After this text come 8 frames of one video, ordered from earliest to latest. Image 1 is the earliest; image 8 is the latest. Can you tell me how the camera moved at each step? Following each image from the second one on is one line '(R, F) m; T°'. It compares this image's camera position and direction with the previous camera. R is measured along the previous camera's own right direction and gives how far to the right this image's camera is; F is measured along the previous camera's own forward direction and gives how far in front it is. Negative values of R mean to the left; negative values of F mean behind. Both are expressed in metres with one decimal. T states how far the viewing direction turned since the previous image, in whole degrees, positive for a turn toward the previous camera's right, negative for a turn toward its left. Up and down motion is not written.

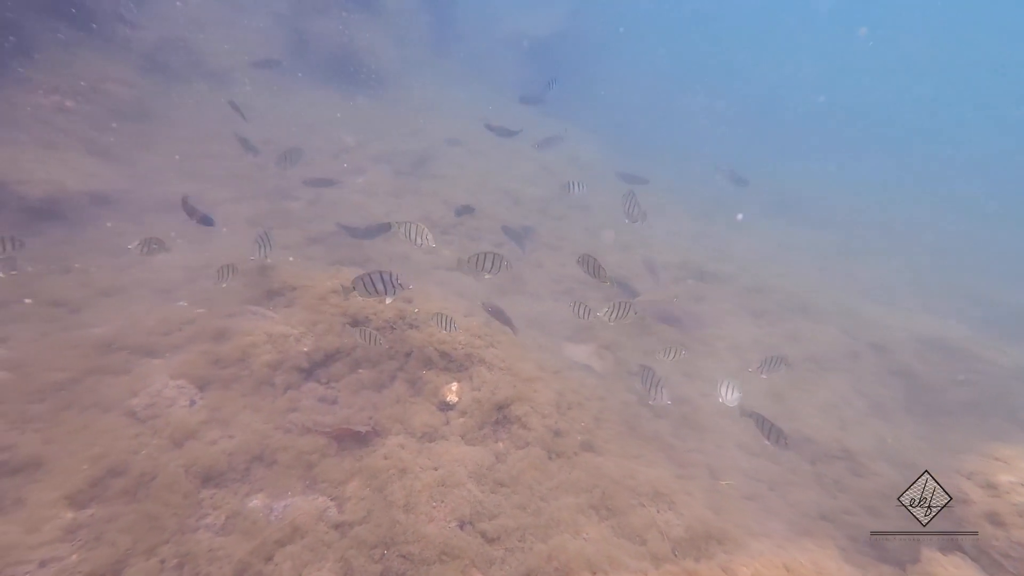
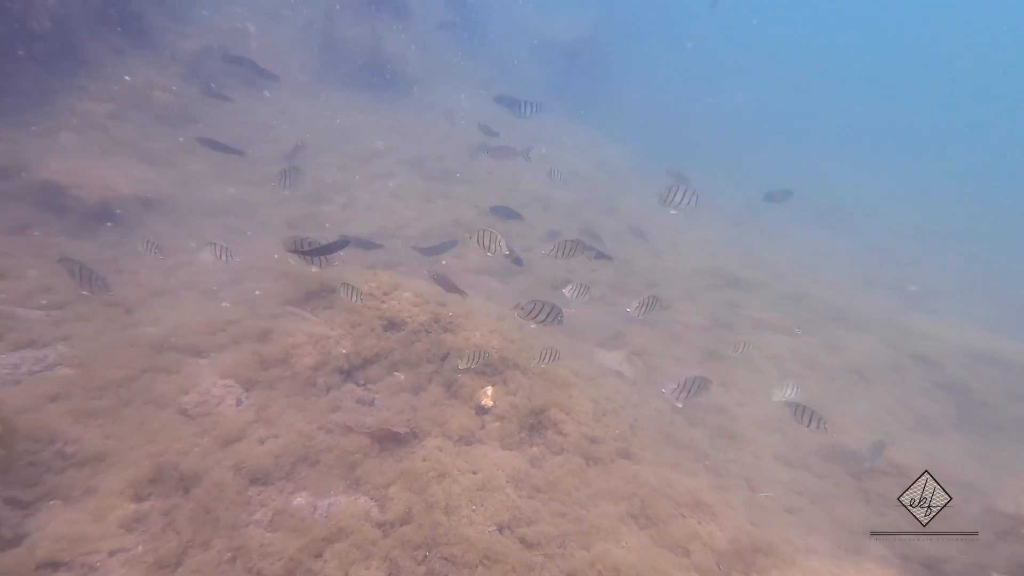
(-0.3, -0.1) m; -2°
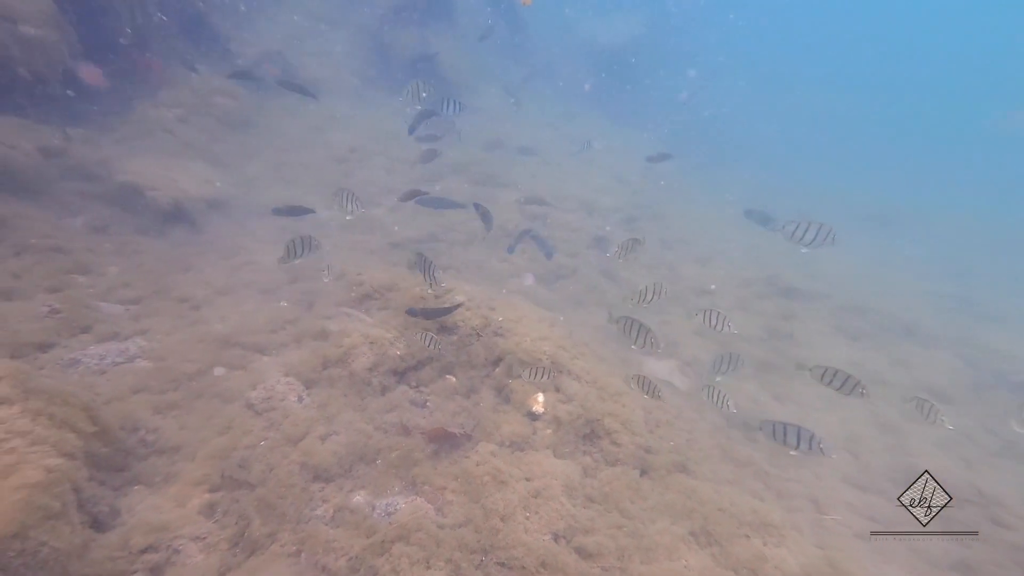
(-0.4, 0.0) m; -4°
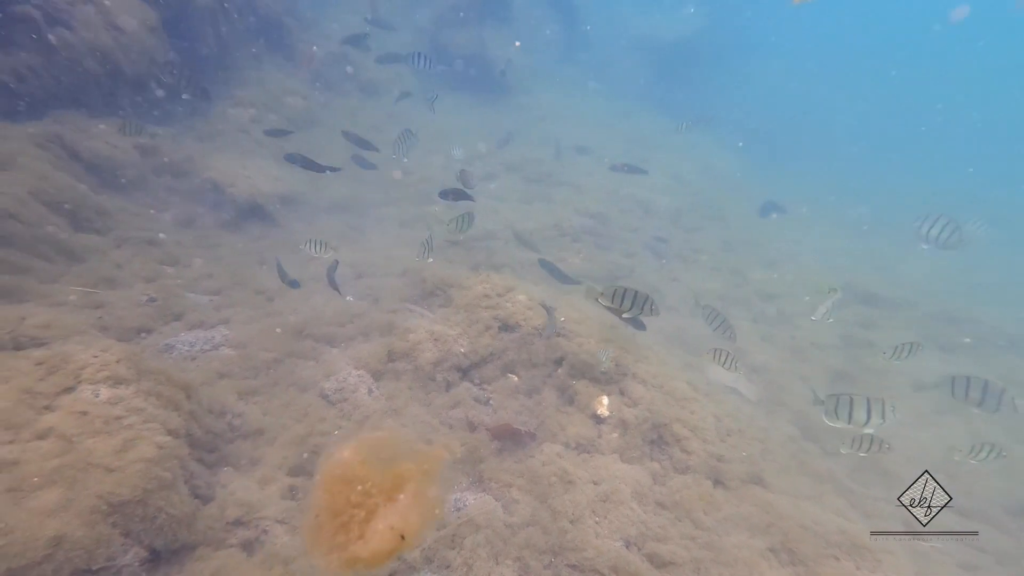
(-0.4, 0.0) m; -5°
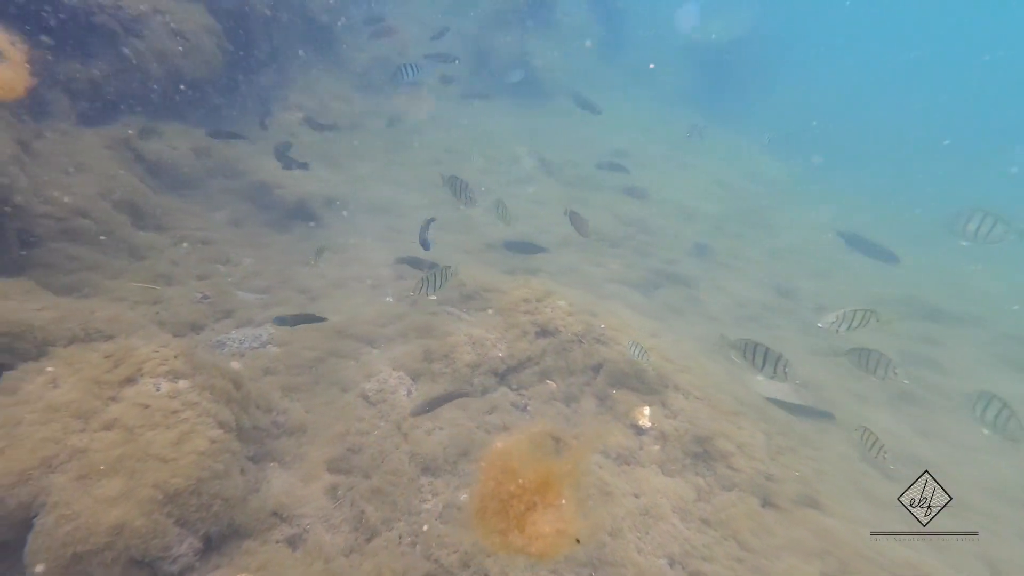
(-0.2, +0.1) m; -4°
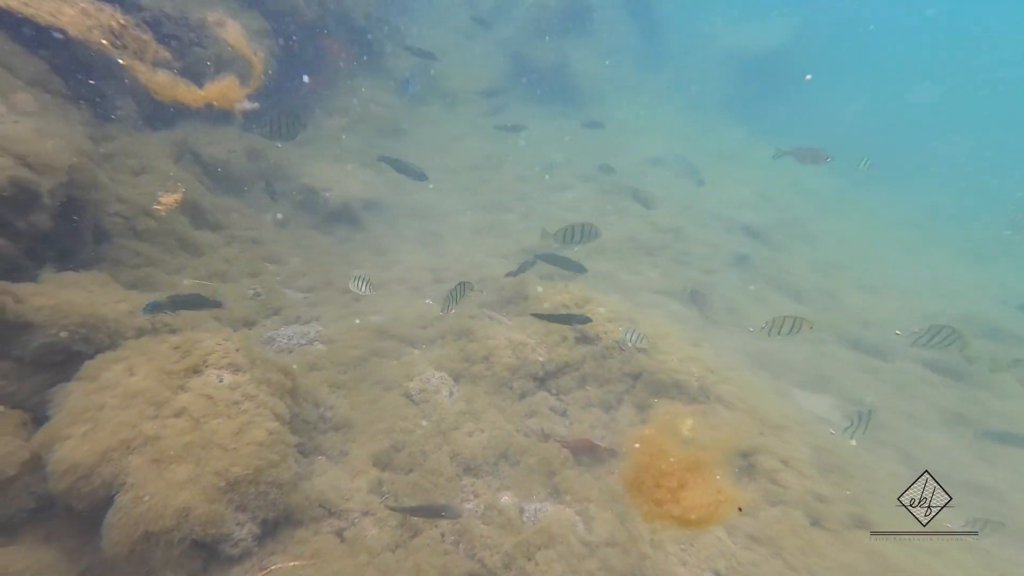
(-0.3, -0.1) m; -3°
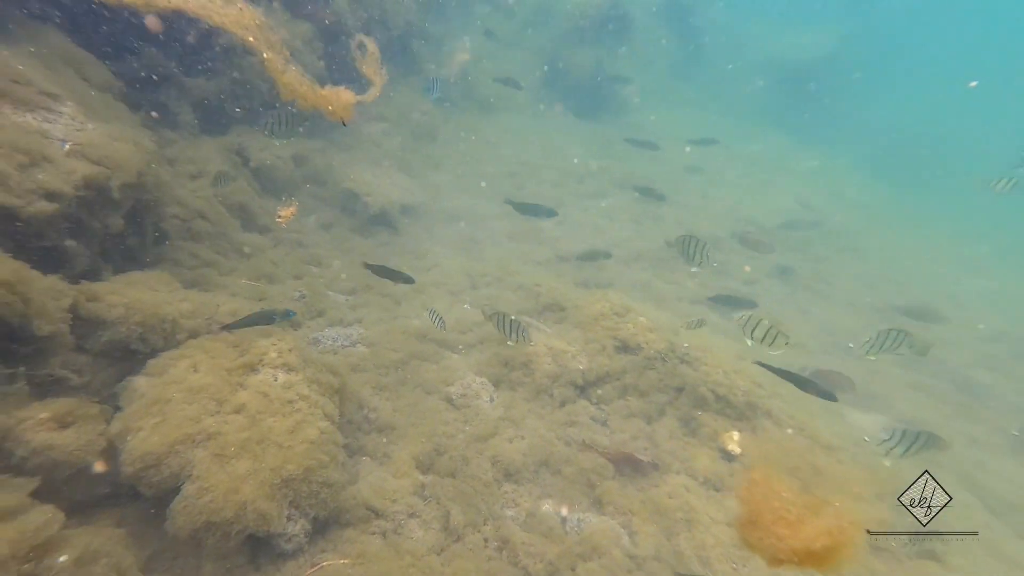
(-0.3, 0.0) m; -3°
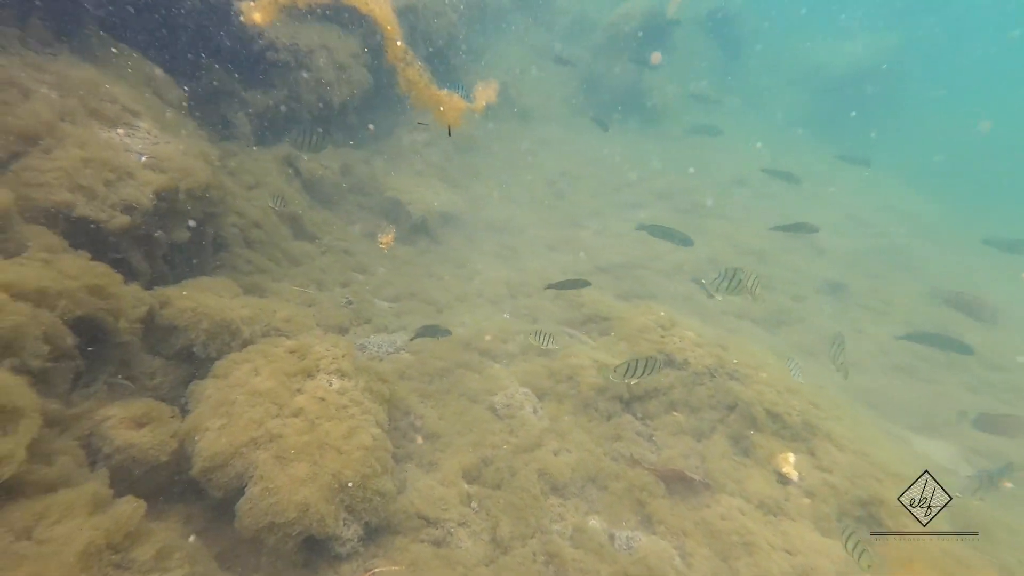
(-0.3, 0.0) m; -3°
